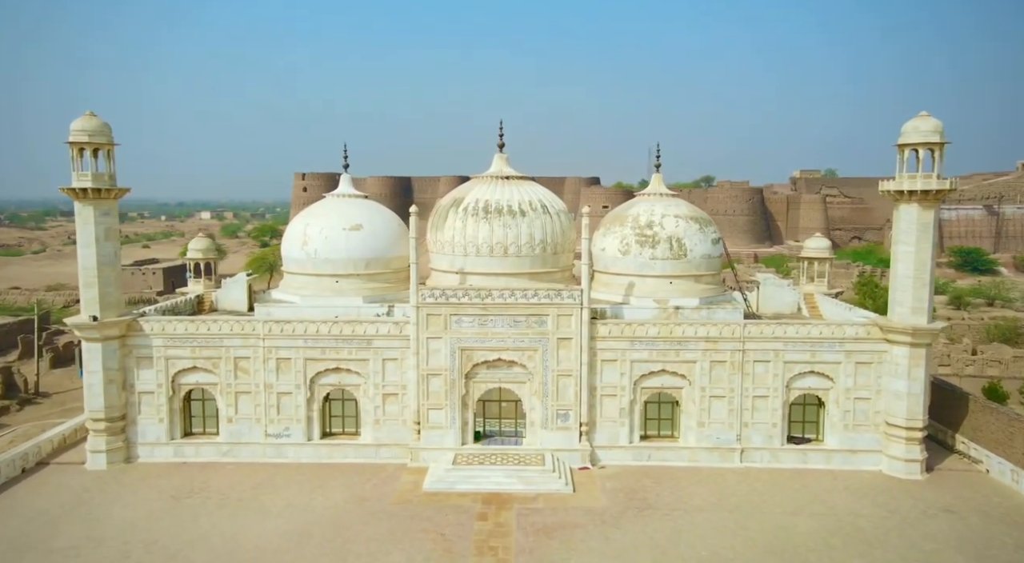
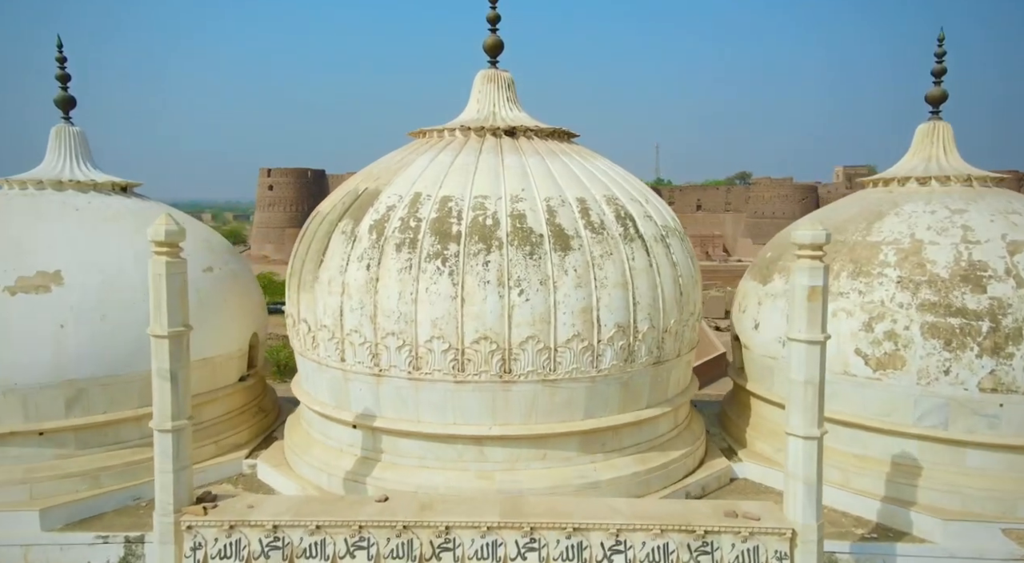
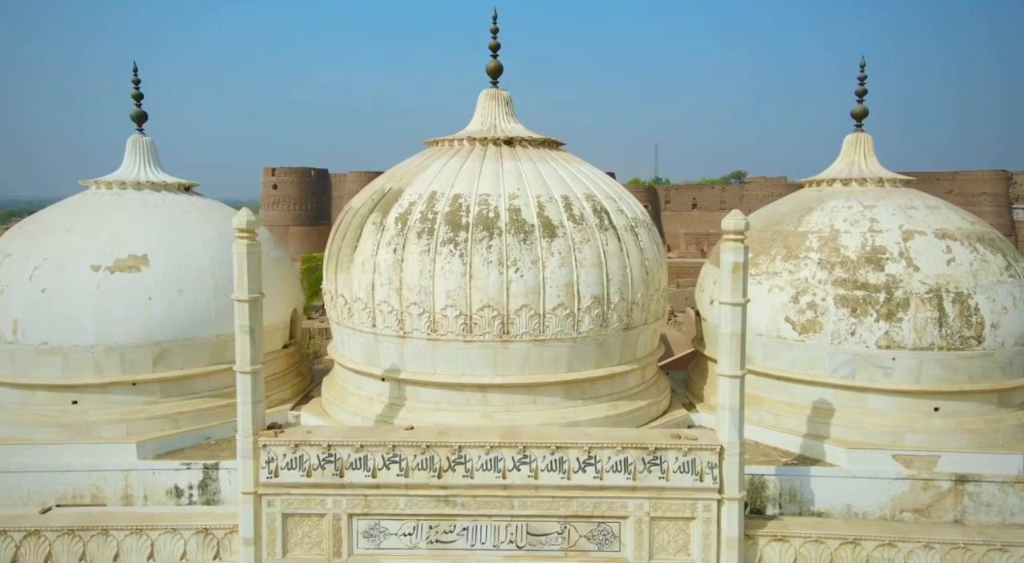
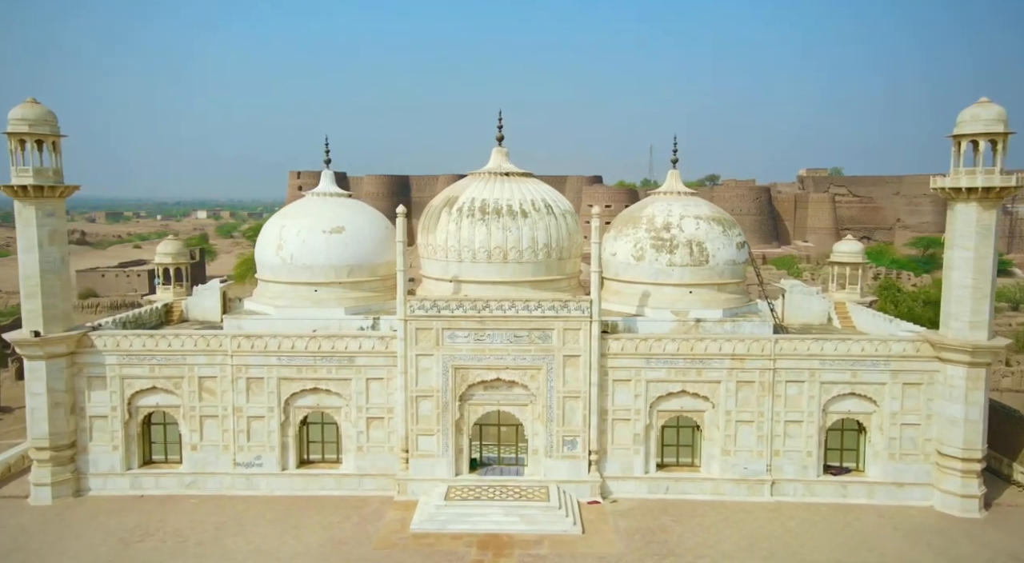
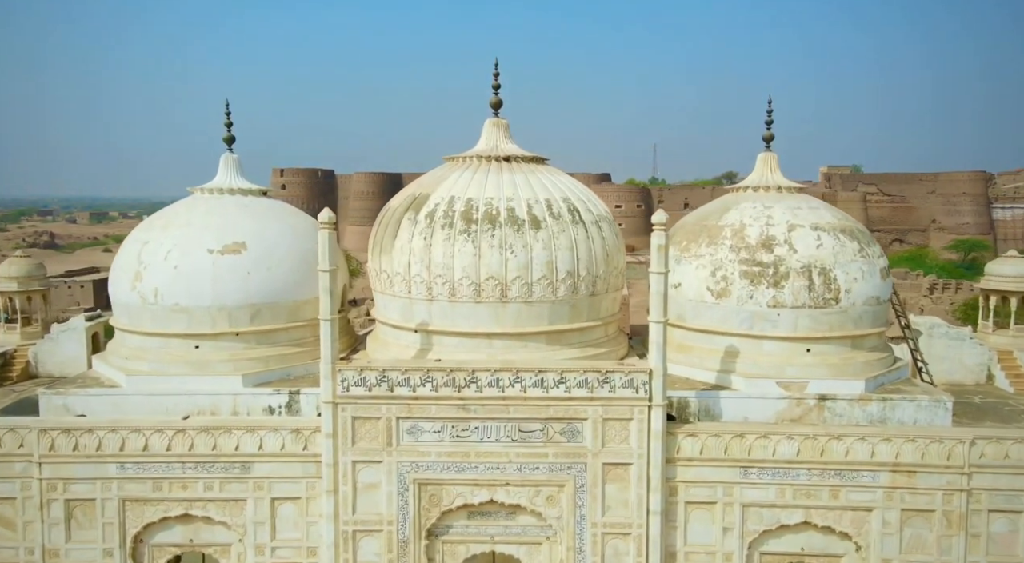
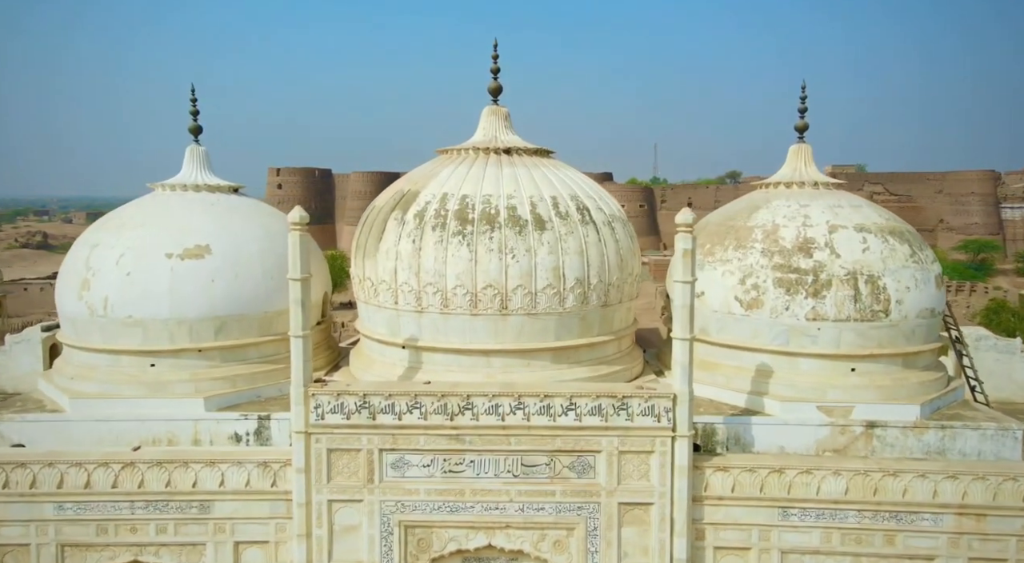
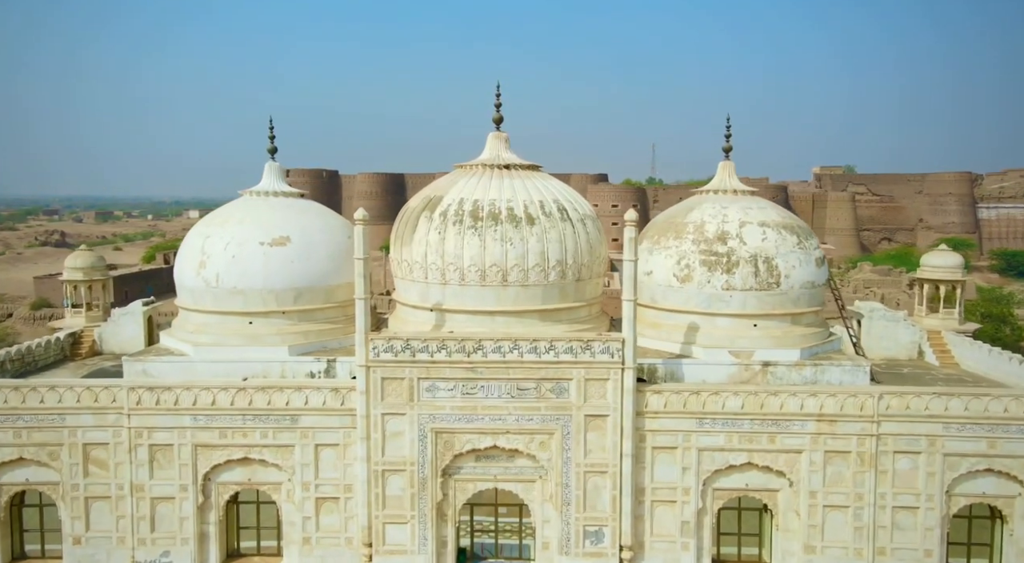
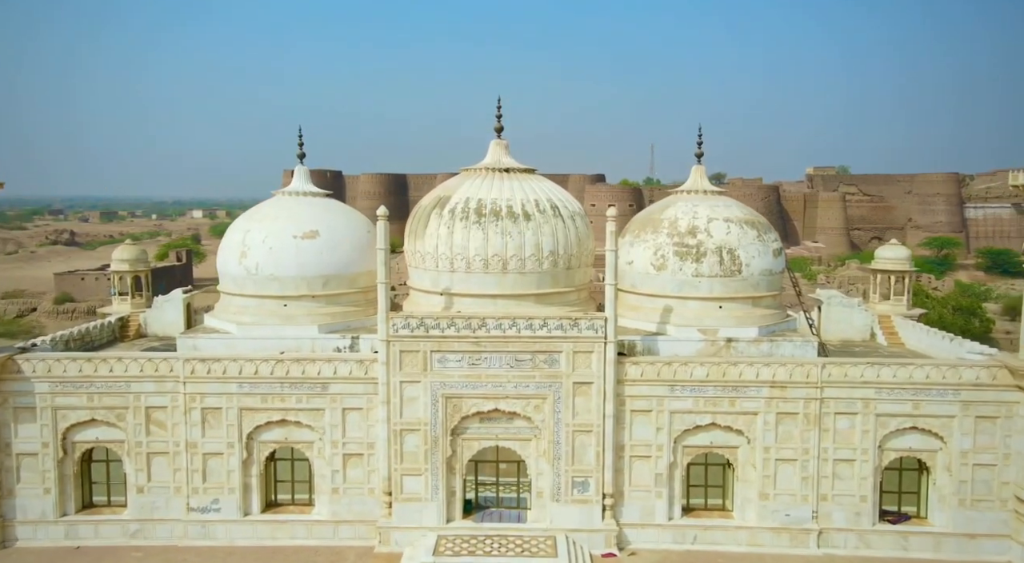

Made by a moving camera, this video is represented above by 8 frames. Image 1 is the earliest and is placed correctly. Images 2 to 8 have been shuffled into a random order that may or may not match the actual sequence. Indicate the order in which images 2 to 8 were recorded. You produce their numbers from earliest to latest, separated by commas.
4, 8, 7, 5, 6, 3, 2
